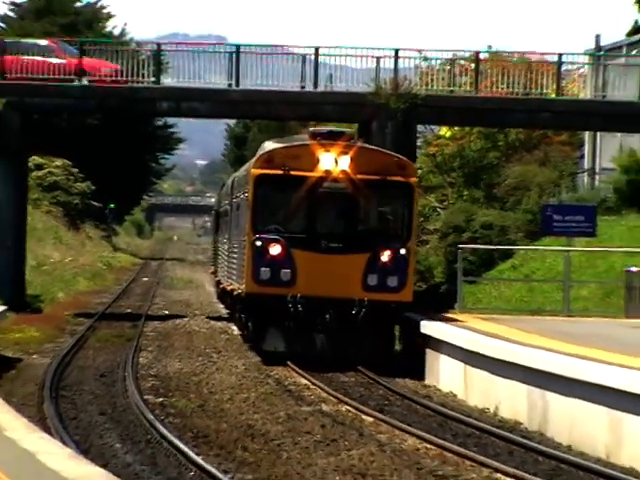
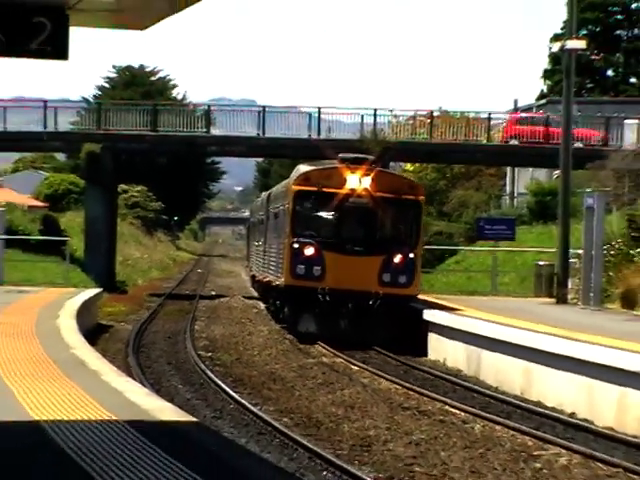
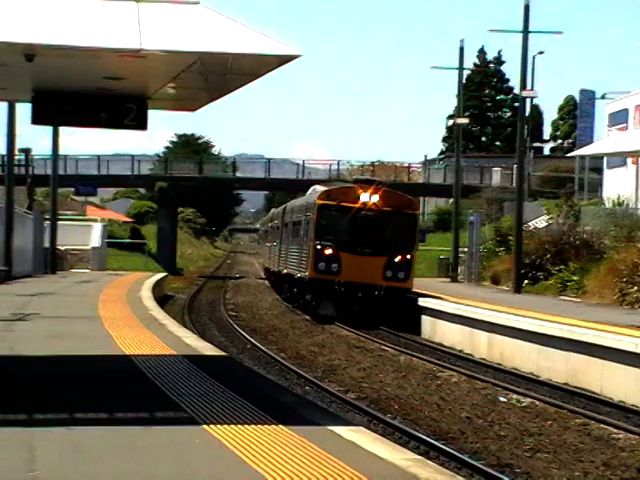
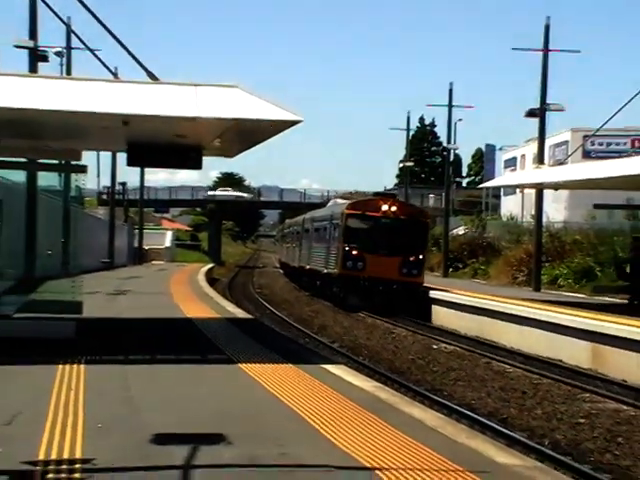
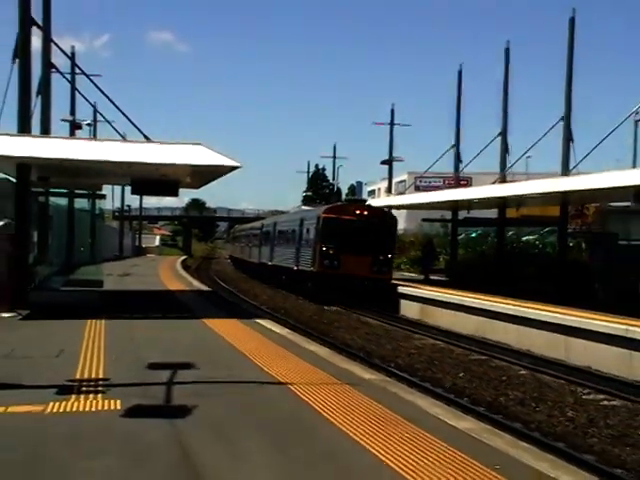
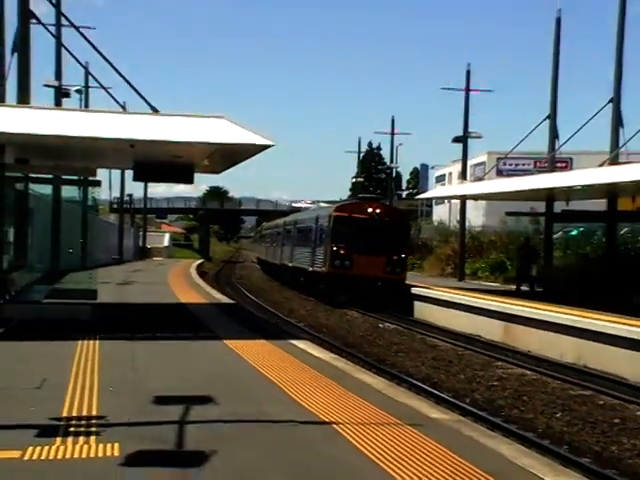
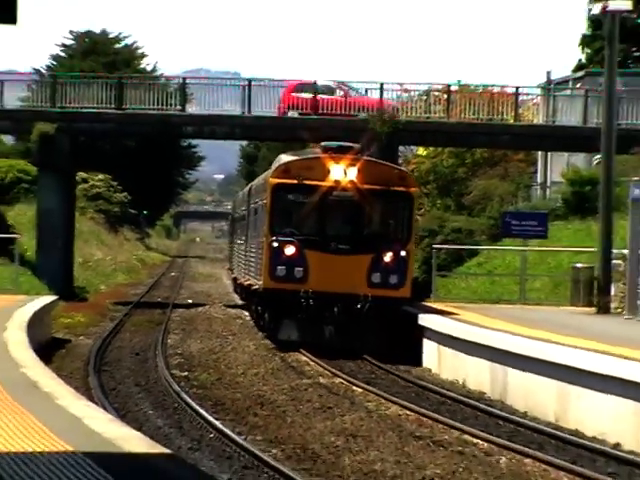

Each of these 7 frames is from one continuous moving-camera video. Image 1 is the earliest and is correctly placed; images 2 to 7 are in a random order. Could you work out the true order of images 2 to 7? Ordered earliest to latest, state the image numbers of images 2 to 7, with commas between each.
7, 2, 3, 4, 6, 5
